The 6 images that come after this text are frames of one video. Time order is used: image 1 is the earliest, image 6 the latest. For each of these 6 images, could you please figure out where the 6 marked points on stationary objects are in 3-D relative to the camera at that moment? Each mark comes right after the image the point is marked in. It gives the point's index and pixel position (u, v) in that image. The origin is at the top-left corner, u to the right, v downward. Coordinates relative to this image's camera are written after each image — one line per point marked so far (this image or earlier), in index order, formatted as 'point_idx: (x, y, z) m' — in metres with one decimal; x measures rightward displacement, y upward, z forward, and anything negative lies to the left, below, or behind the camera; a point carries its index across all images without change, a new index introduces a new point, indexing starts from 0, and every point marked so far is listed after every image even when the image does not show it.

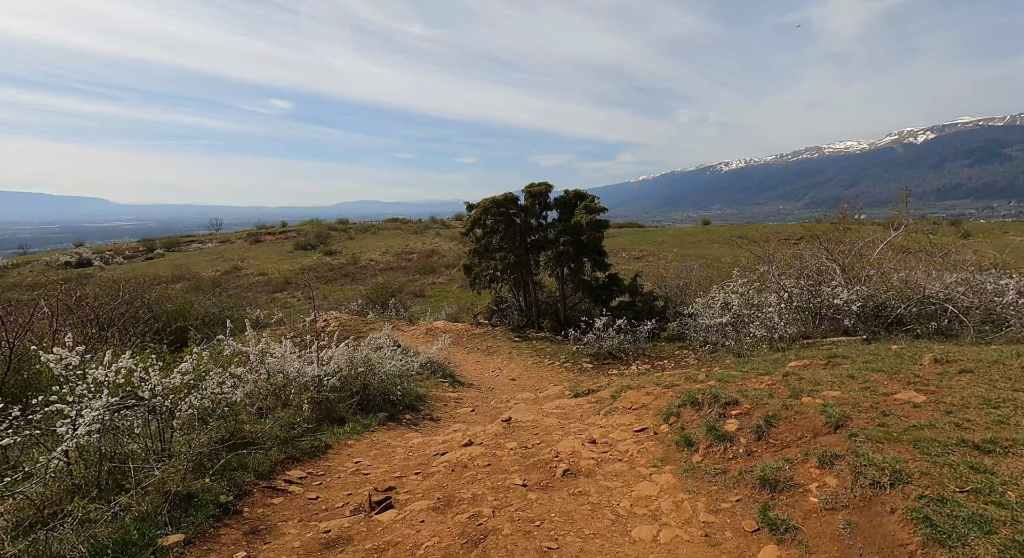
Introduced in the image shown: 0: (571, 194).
0: (+2.0, +2.9, +19.2) m
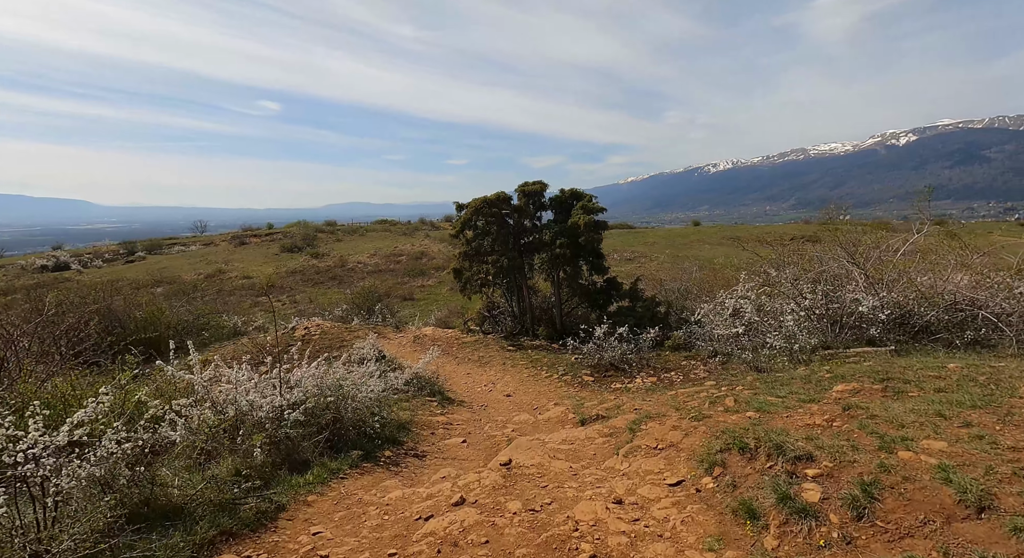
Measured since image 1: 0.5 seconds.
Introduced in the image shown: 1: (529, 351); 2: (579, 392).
0: (+1.8, +2.7, +18.1) m
1: (+0.4, -2.1, +16.5) m
2: (+1.4, -2.4, +11.8) m
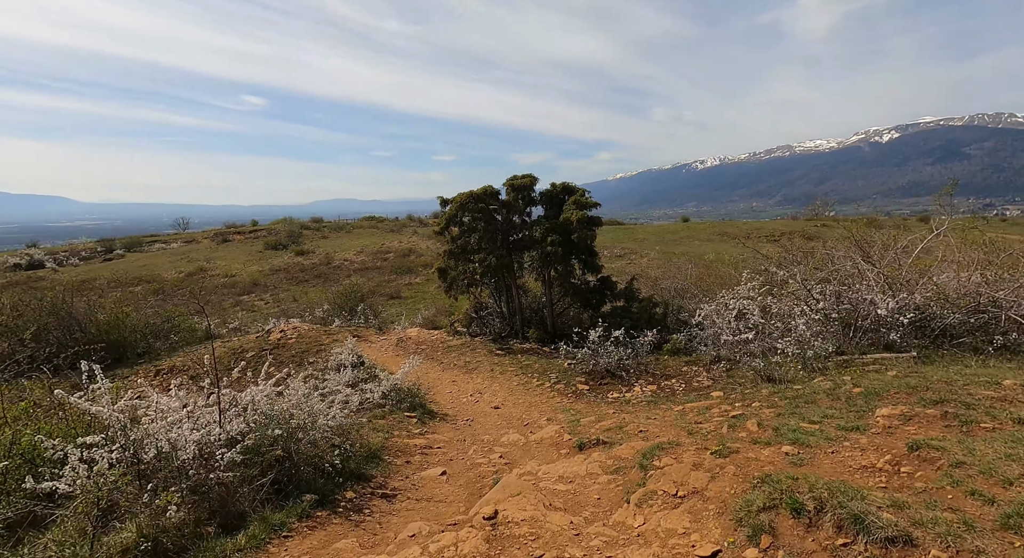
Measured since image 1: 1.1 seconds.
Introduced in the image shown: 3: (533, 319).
0: (+1.4, +2.7, +17.1) m
1: (+0.1, -2.1, +15.4) m
2: (+1.1, -2.4, +10.8) m
3: (+0.7, -1.3, +18.6) m
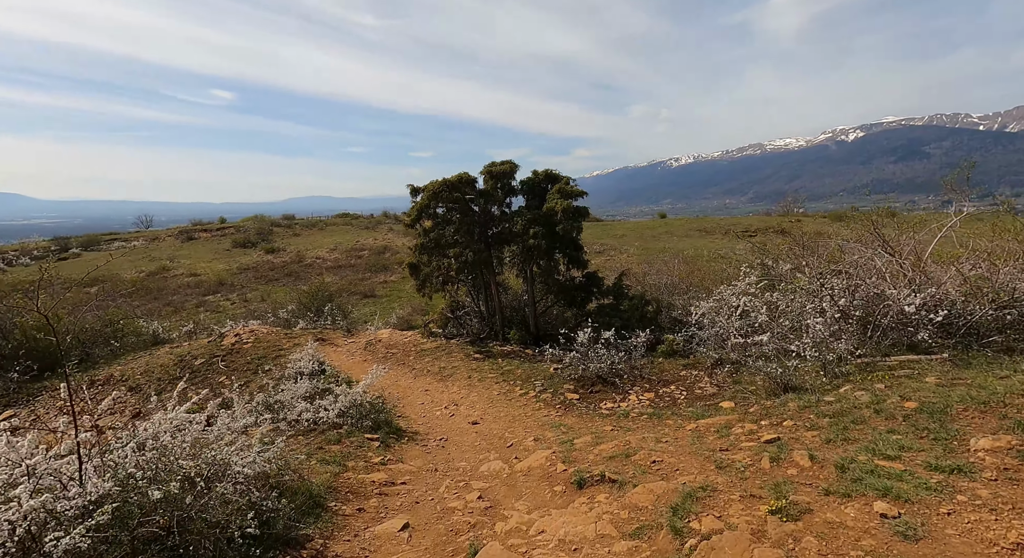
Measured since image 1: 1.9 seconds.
0: (+0.8, +2.8, +15.6) m
1: (-0.4, -2.0, +14.0) m
2: (+0.8, -2.3, +9.4) m
3: (+0.1, -1.2, +17.2) m
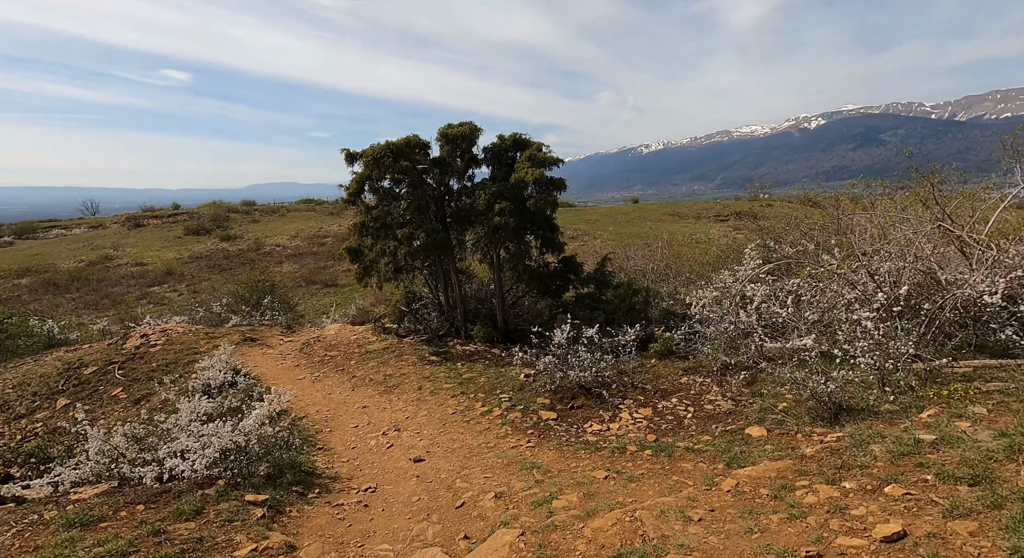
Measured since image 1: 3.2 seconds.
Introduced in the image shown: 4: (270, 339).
0: (-0.1, +3.2, +13.1) m
1: (-1.2, -1.7, +11.5) m
2: (+0.3, -2.1, +7.0) m
3: (-0.9, -0.9, +14.7) m
4: (-6.9, -1.7, +16.1) m
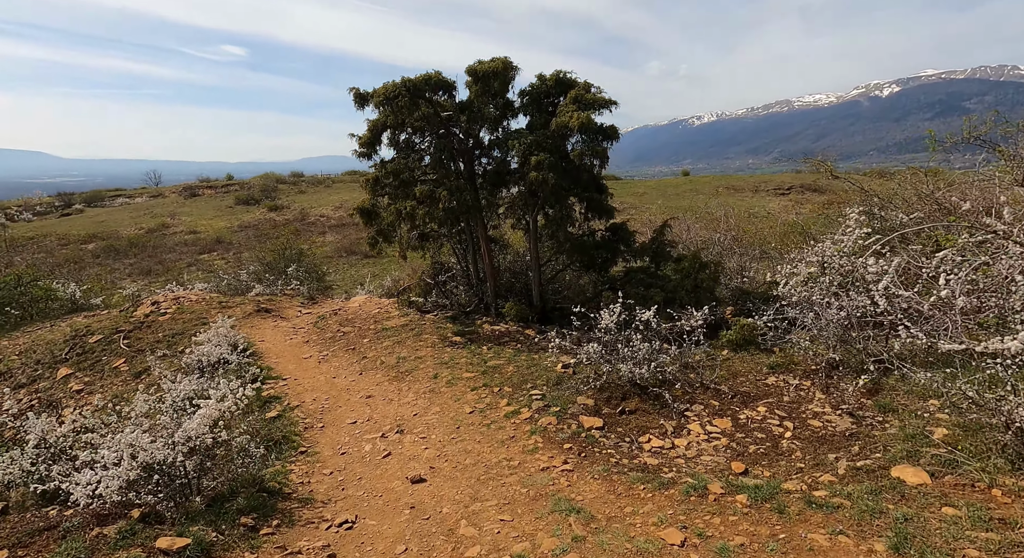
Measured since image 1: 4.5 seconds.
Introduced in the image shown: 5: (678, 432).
0: (+0.7, +3.8, +11.0) m
1: (-0.5, -1.2, +9.7) m
2: (+0.5, -1.8, +5.1) m
3: (0.0, -0.2, +12.8) m
4: (-5.9, -0.8, +14.7) m
5: (+1.8, -1.6, +6.1) m
